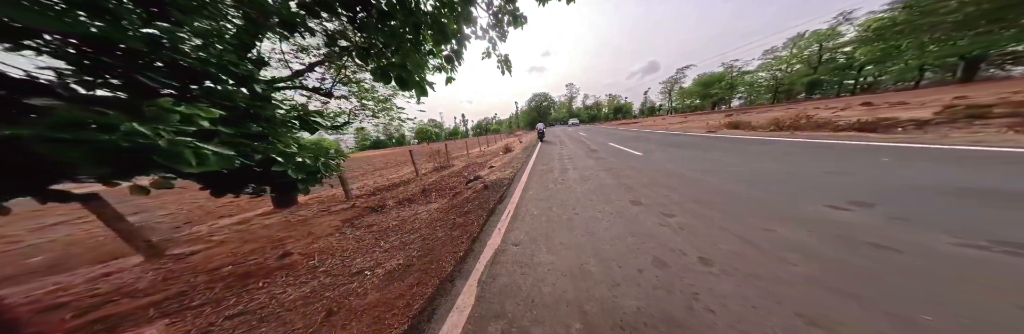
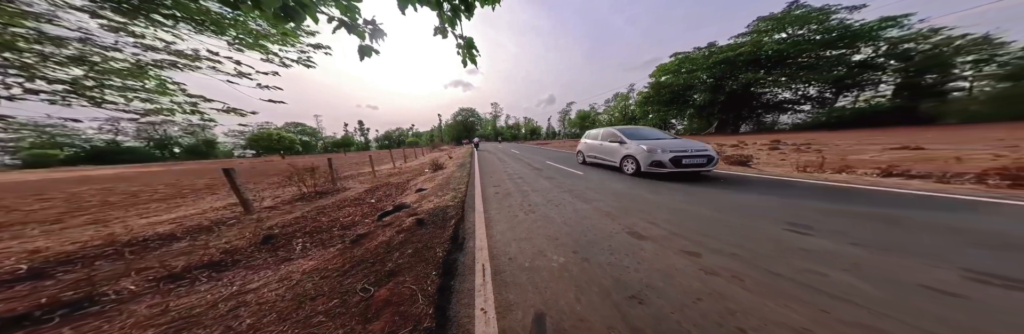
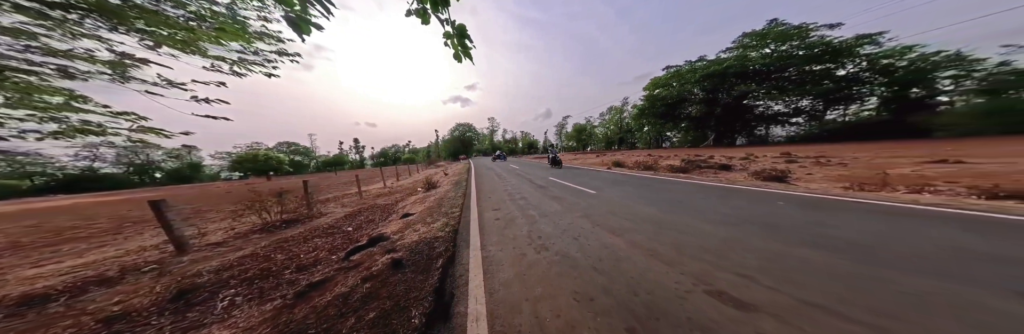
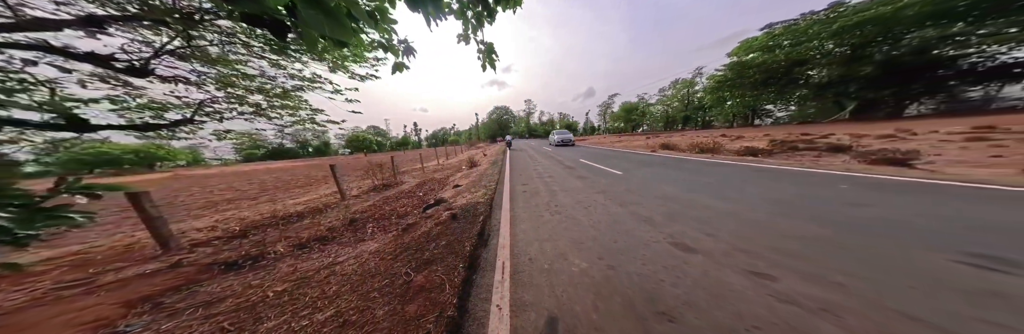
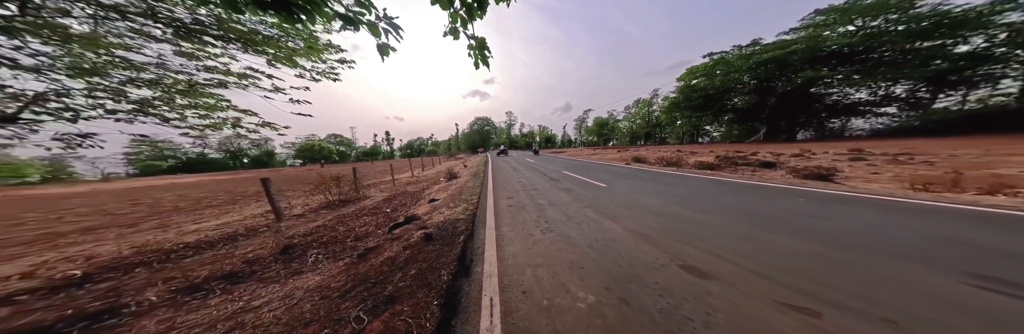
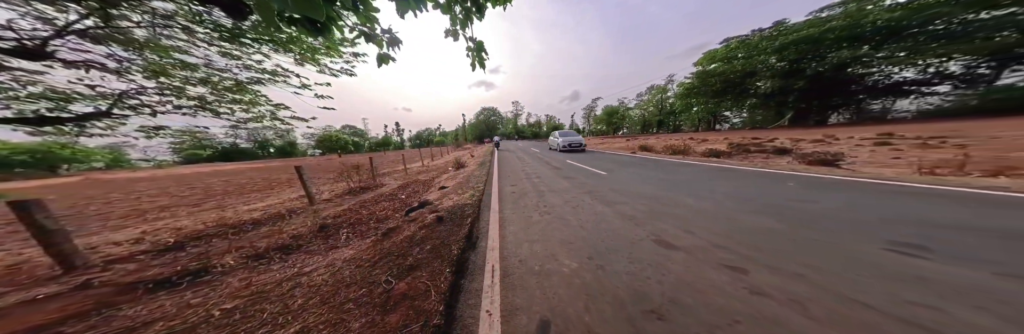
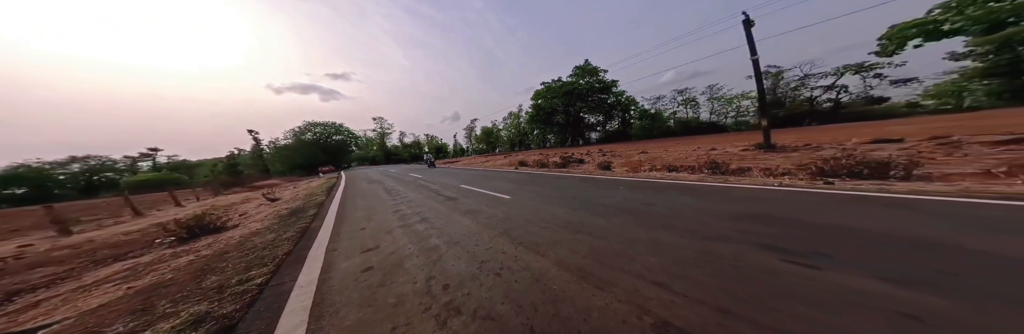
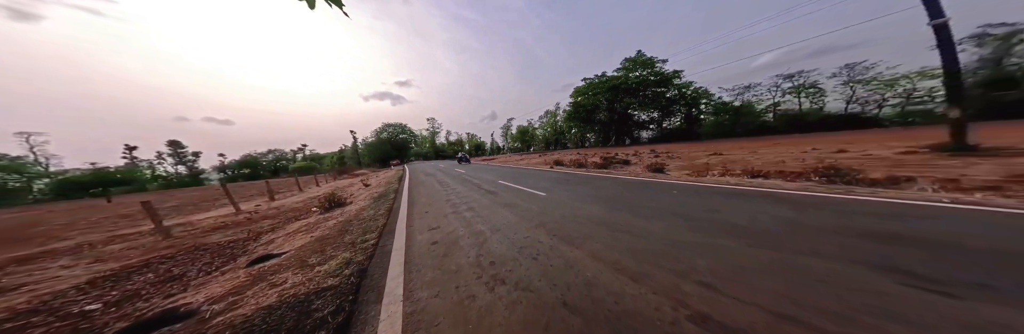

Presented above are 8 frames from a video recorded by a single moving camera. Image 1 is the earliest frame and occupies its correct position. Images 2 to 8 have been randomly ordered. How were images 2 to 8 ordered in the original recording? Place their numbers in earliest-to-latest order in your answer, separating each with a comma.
4, 6, 2, 5, 3, 8, 7
